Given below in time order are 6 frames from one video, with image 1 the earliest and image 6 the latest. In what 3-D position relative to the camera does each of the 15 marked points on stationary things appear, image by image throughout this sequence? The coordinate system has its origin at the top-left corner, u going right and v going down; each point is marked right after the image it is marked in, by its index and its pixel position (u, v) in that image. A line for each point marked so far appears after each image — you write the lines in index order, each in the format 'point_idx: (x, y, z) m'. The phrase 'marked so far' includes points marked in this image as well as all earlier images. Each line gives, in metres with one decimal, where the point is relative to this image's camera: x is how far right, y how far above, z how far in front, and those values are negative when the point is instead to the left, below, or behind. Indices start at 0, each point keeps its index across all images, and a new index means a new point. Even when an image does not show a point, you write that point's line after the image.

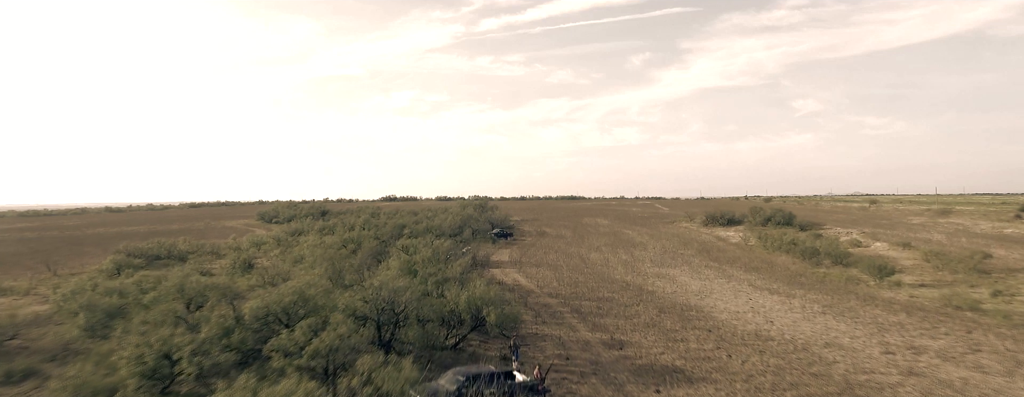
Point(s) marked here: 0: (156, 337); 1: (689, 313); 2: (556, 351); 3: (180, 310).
0: (-8.8, -3.4, +11.0) m
1: (+7.7, -5.0, +19.4) m
2: (+1.4, -4.9, +14.5) m
3: (-10.9, -3.7, +14.5) m
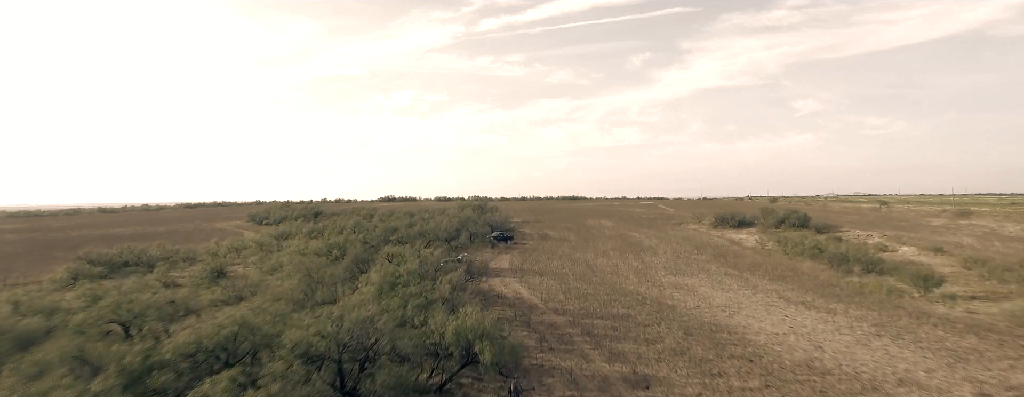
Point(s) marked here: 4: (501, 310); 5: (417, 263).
0: (-8.8, -3.5, +8.1) m
1: (+7.8, -5.1, +16.5) m
2: (+1.4, -5.0, +11.6) m
3: (-10.9, -3.8, +11.7) m
4: (-0.5, -4.7, +18.7) m
5: (-3.9, -2.6, +17.7) m
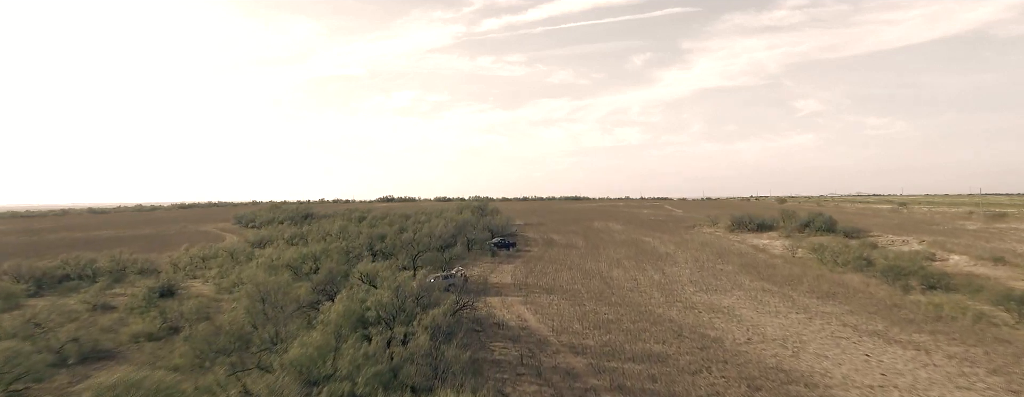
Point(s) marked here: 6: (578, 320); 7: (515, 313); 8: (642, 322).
0: (-8.7, -3.7, +4.0) m
1: (+7.9, -5.3, +12.4) m
2: (+1.6, -5.2, +7.5) m
3: (-10.7, -4.0, +7.6) m
4: (-0.3, -4.9, +14.6) m
5: (-3.7, -2.8, +13.5) m
6: (+2.7, -5.0, +18.4) m
7: (+0.2, -5.0, +19.2) m
8: (+5.4, -5.1, +18.4) m
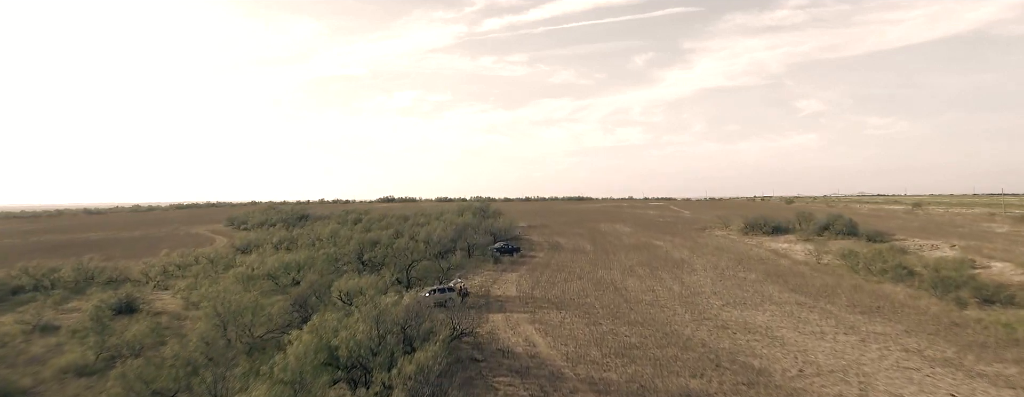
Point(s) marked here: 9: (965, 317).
0: (-8.5, -3.9, +1.4) m
1: (+8.1, -5.4, +9.7) m
2: (+1.8, -5.4, +4.8) m
3: (-10.6, -4.2, +5.0) m
4: (-0.1, -5.1, +11.9) m
5: (-3.5, -3.0, +10.9) m
6: (+2.9, -5.2, +15.7) m
7: (+0.4, -5.1, +16.5) m
8: (+5.6, -5.3, +15.8) m
9: (+19.9, -5.3, +19.6) m
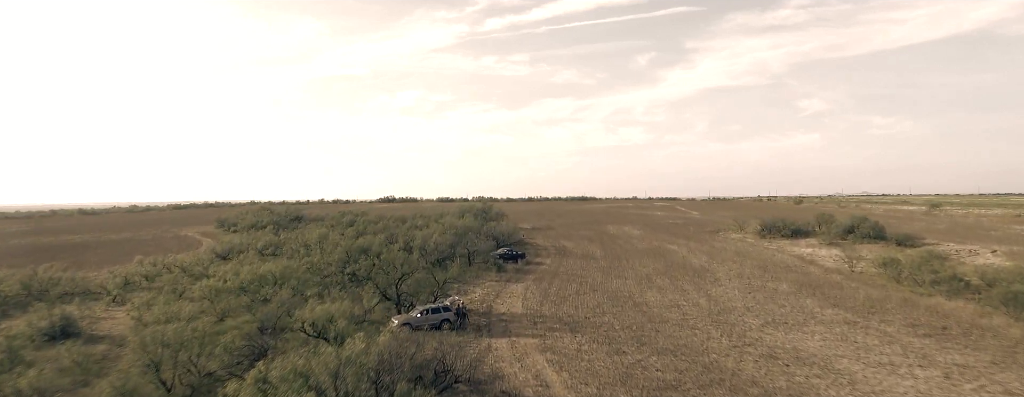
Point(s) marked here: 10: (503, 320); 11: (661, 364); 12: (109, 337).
0: (-8.3, -4.0, -1.6) m
1: (+8.3, -5.6, +6.6) m
2: (+1.9, -5.5, +1.8) m
3: (-10.4, -4.3, +2.0) m
4: (+0.1, -5.2, +8.9) m
5: (-3.3, -3.1, +7.9) m
6: (+3.2, -5.3, +12.7) m
7: (+0.6, -5.3, +13.5) m
8: (+5.9, -5.4, +12.7) m
9: (+20.1, -5.4, +16.5) m
10: (-0.4, -5.1, +19.0) m
11: (+5.0, -5.3, +14.5) m
12: (-14.6, -5.0, +16.2) m
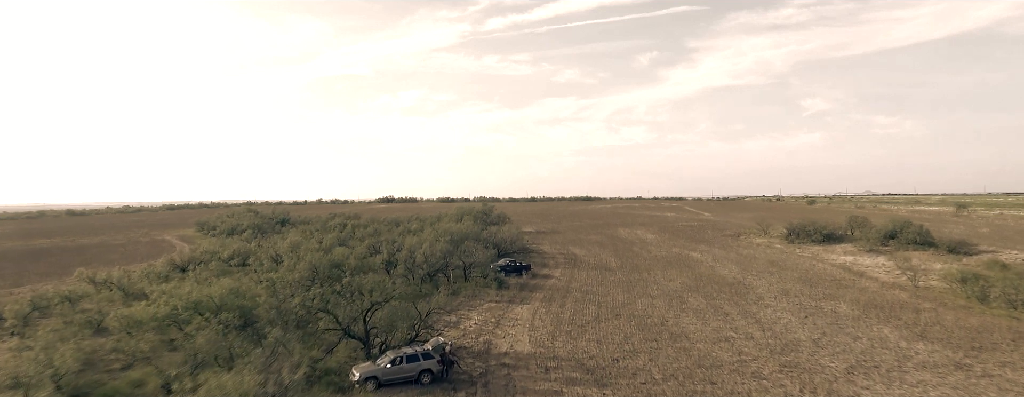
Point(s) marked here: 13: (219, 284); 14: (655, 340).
0: (-8.3, -4.2, -6.3) m
1: (+8.4, -5.8, +1.9) m
2: (+2.0, -5.7, -2.9) m
3: (-10.3, -4.5, -2.7) m
4: (+0.2, -5.4, +4.2) m
5: (-3.2, -3.3, +3.2) m
6: (+3.3, -5.5, +8.0) m
7: (+0.7, -5.4, +8.8) m
8: (+6.0, -5.6, +8.0) m
9: (+20.3, -5.6, +11.7) m
10: (-0.2, -5.3, +14.3) m
11: (+5.1, -5.5, +9.8) m
12: (-14.5, -5.2, +11.6) m
13: (-13.1, -3.9, +19.7) m
14: (+5.5, -5.4, +17.0) m
